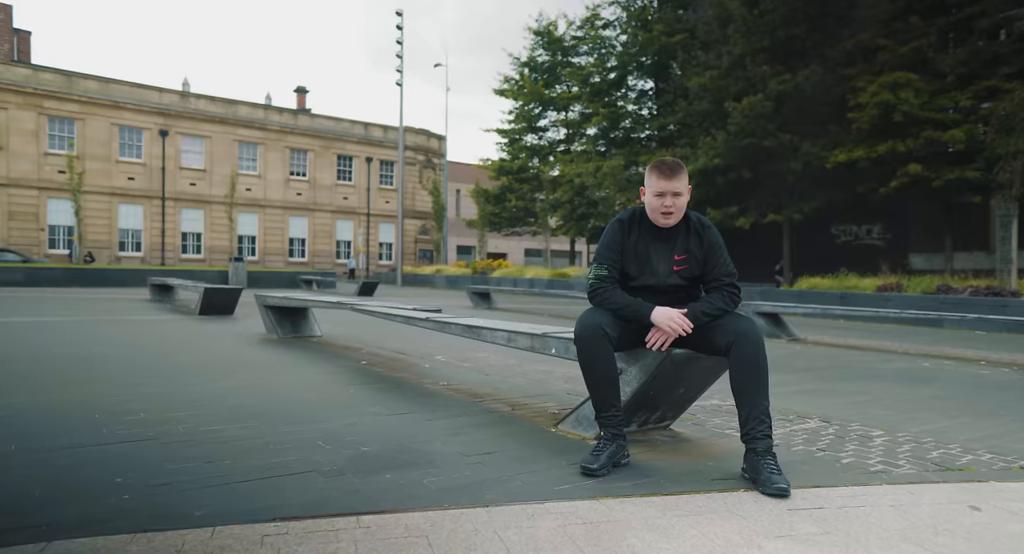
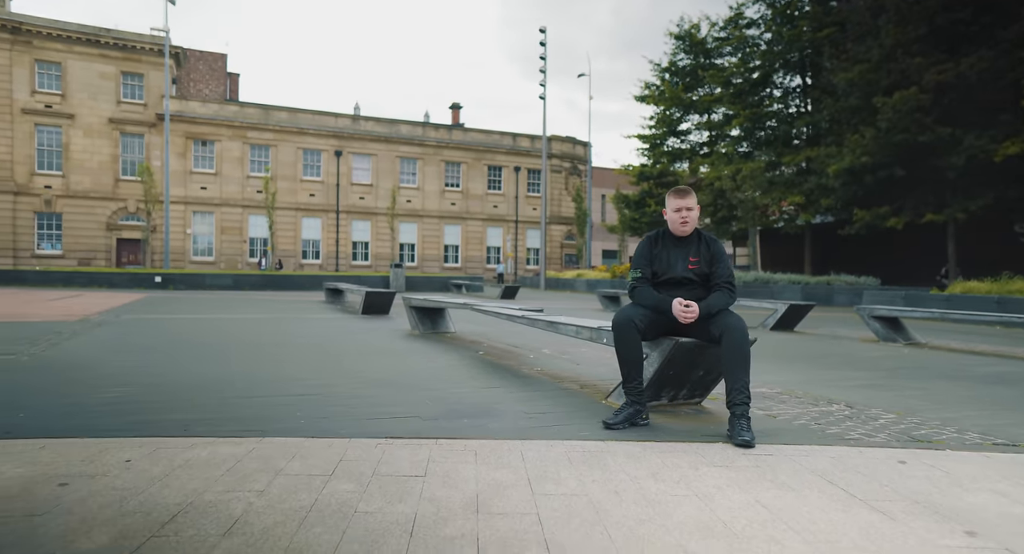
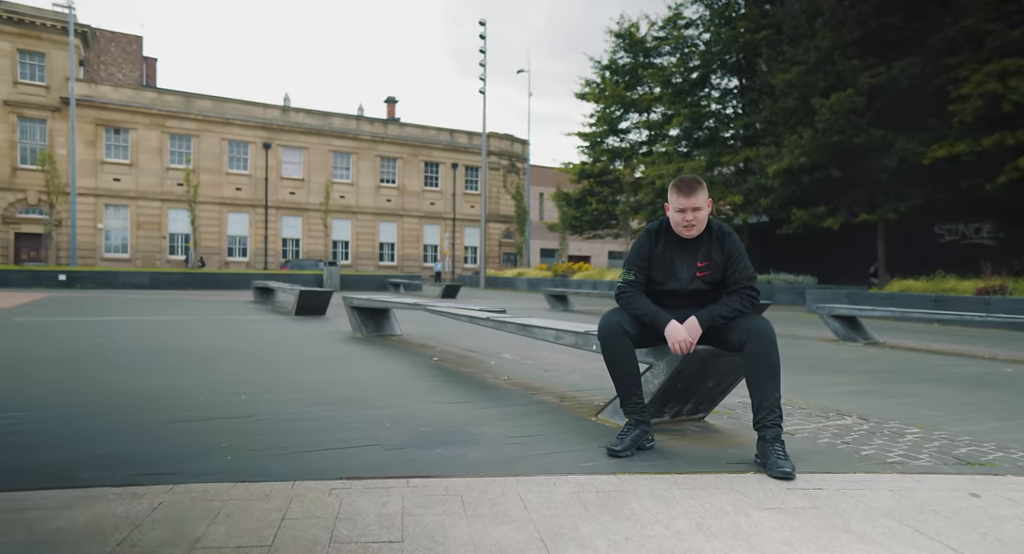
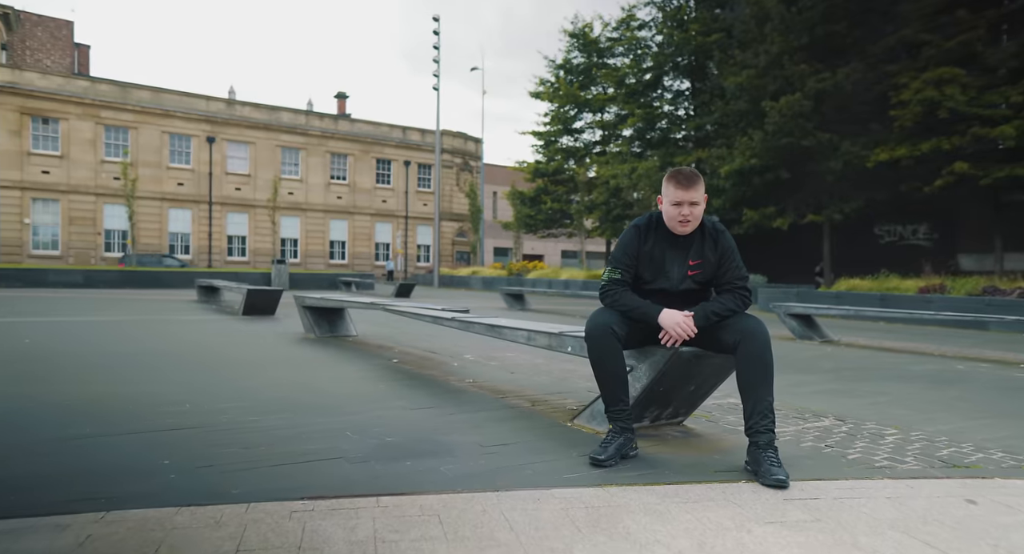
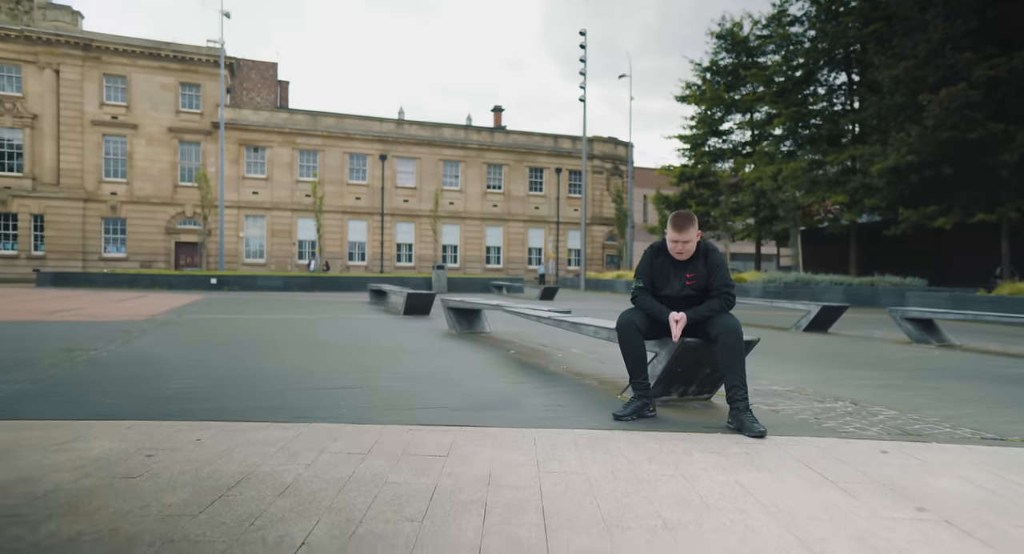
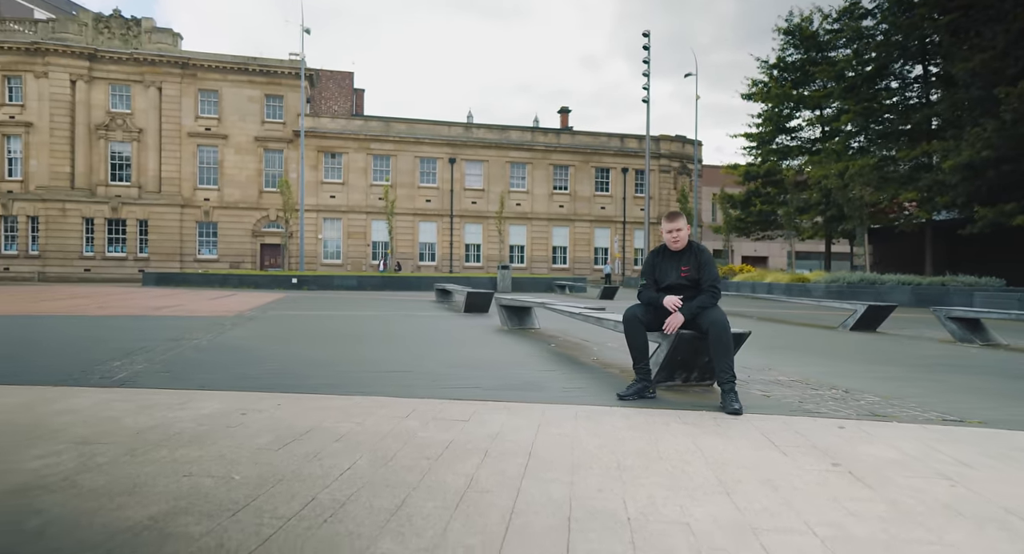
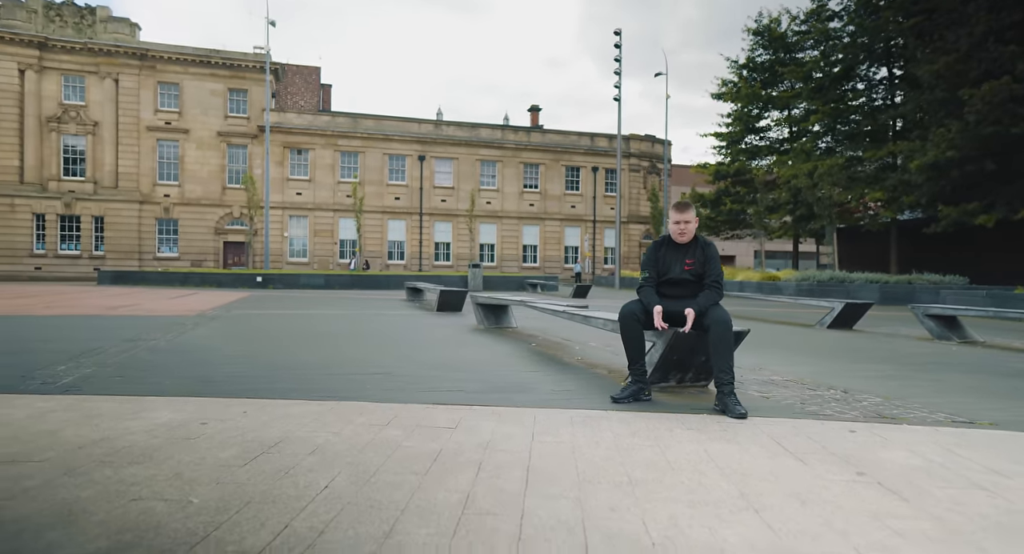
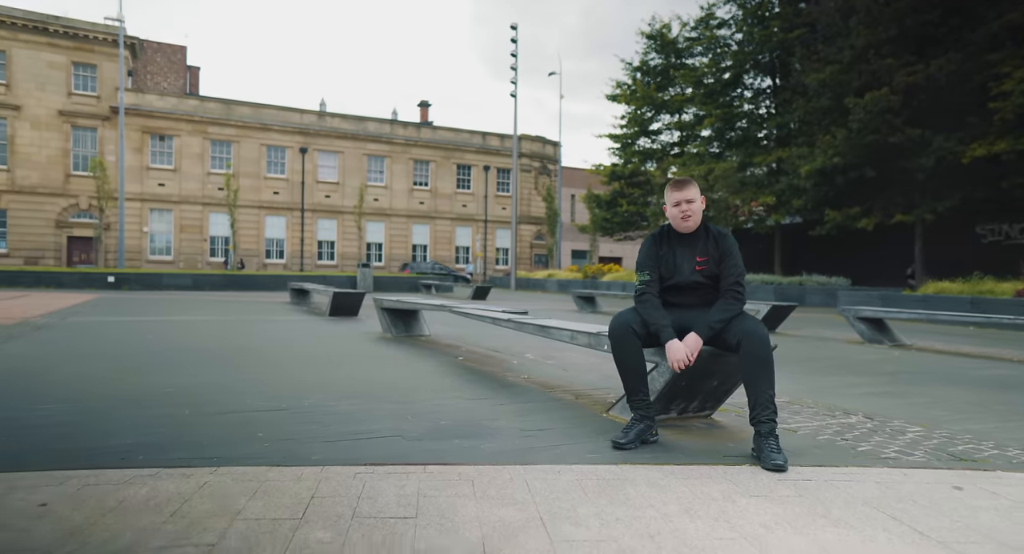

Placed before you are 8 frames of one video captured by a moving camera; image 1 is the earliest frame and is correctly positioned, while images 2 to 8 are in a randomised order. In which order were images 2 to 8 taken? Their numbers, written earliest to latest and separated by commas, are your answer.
4, 3, 8, 2, 5, 7, 6
